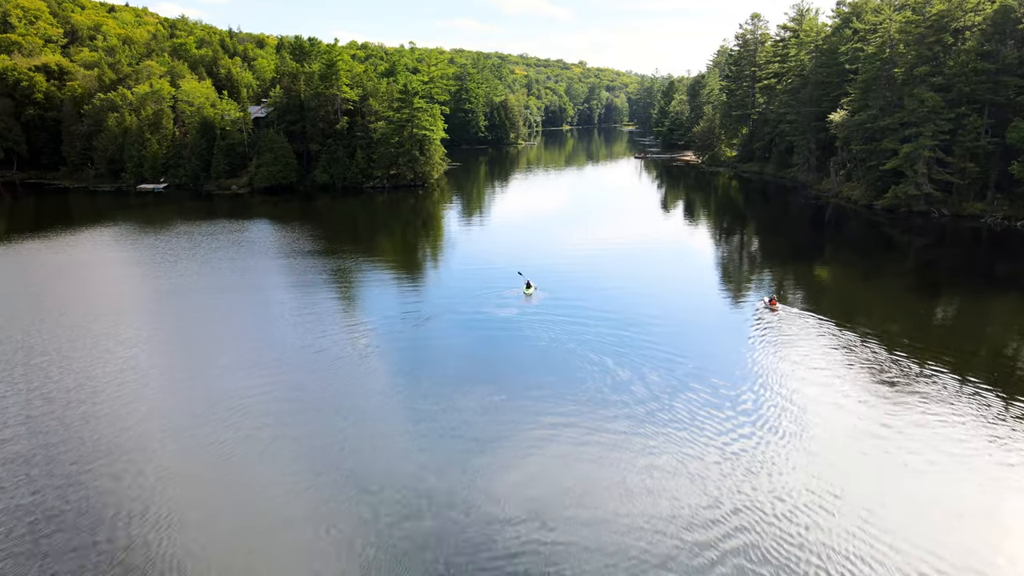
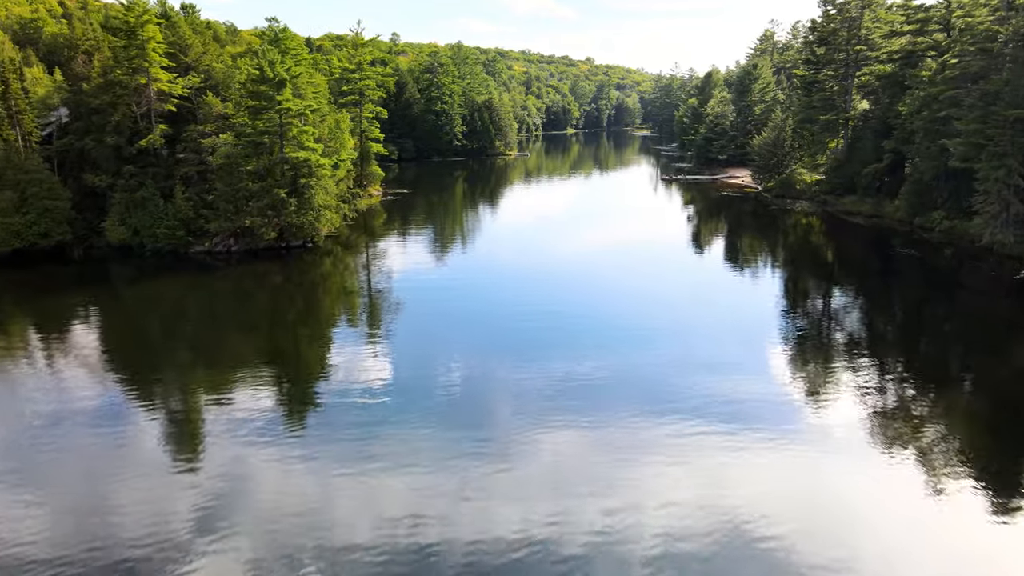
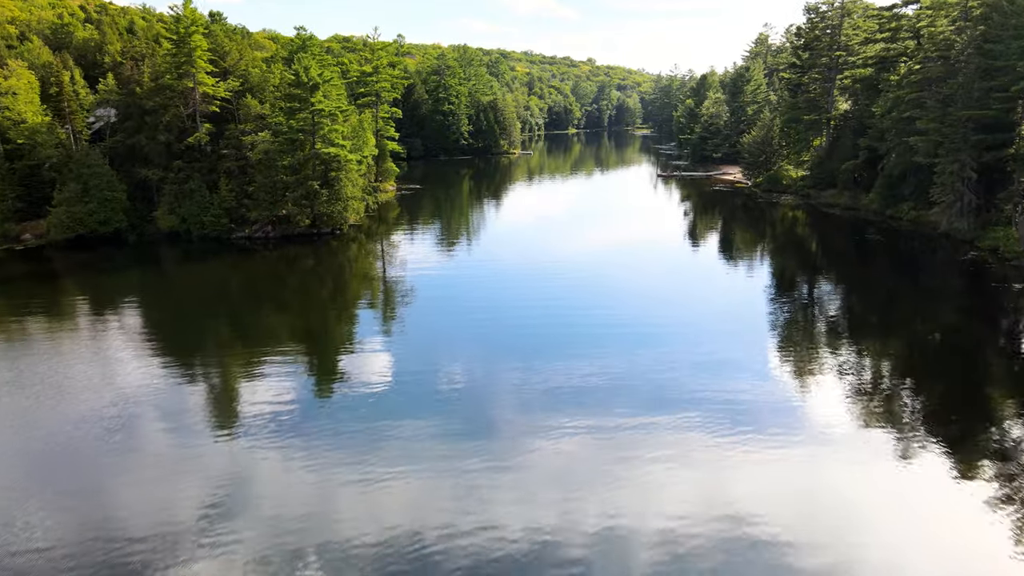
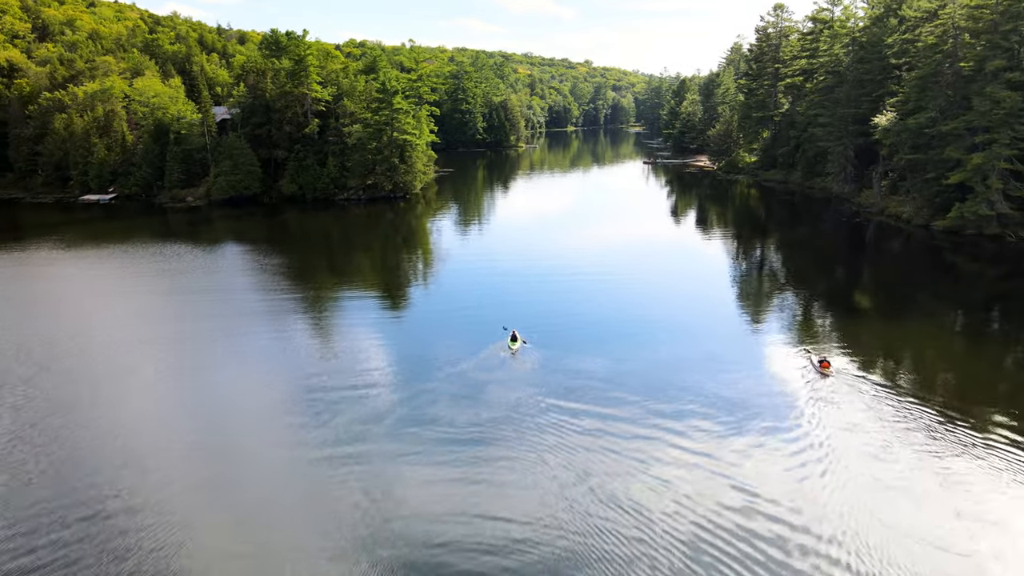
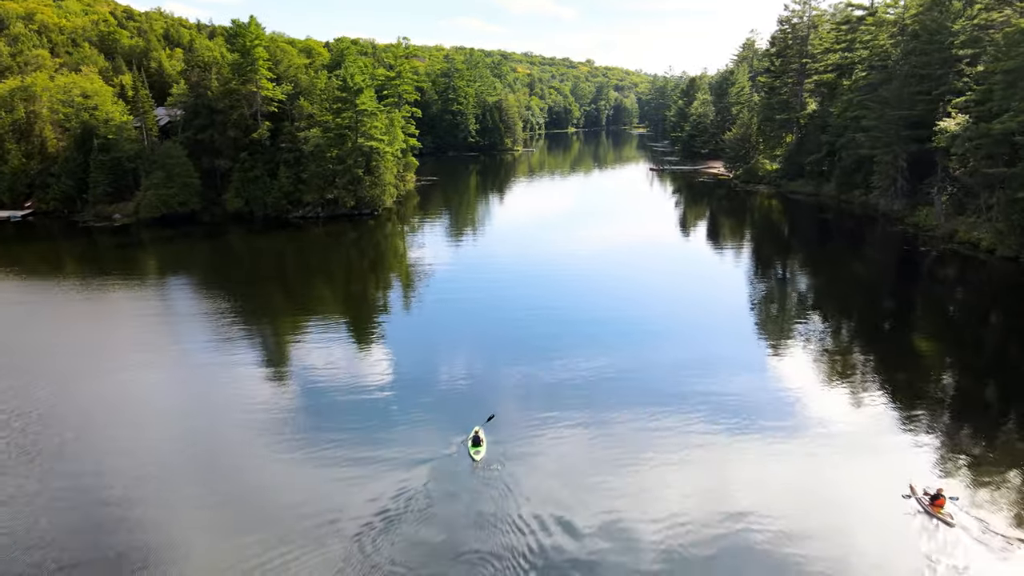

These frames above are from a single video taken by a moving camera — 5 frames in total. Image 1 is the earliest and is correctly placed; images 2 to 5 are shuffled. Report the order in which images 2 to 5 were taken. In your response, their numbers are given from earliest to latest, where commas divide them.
4, 5, 3, 2
